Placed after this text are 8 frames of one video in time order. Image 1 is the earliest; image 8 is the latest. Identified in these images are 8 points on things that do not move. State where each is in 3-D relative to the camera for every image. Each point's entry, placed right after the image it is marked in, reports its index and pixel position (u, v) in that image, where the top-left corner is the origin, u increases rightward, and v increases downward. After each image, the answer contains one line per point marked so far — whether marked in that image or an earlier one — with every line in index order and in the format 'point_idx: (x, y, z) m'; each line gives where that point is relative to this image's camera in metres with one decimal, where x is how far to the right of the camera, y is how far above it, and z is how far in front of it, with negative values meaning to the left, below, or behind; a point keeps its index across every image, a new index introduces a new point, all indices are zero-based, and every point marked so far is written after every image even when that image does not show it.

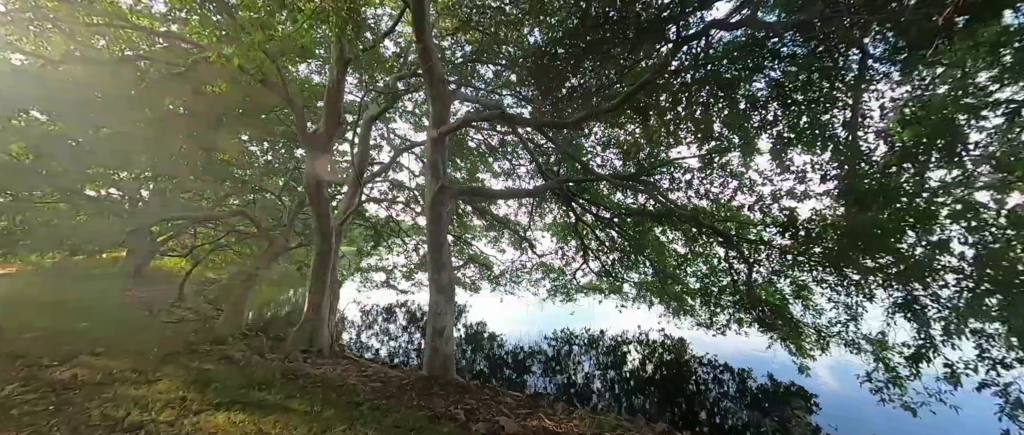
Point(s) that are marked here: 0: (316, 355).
0: (-2.6, -1.8, +5.2) m
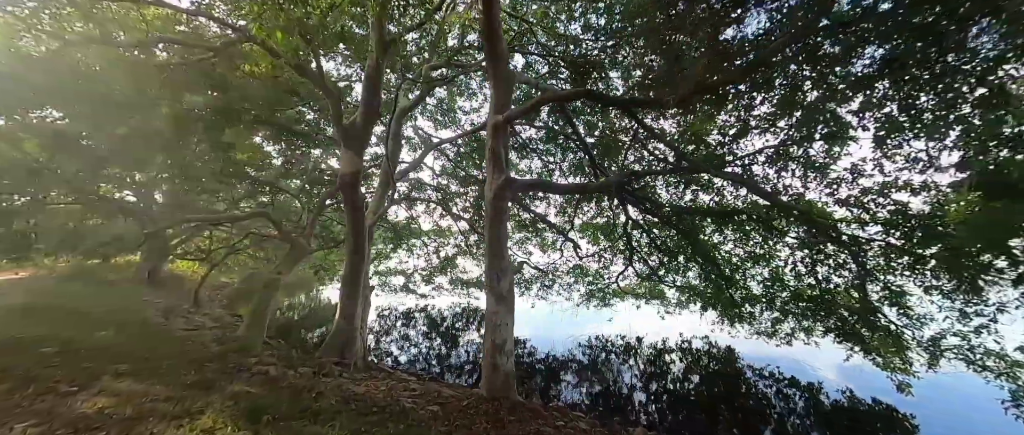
0: (-2.0, -1.8, +4.8) m
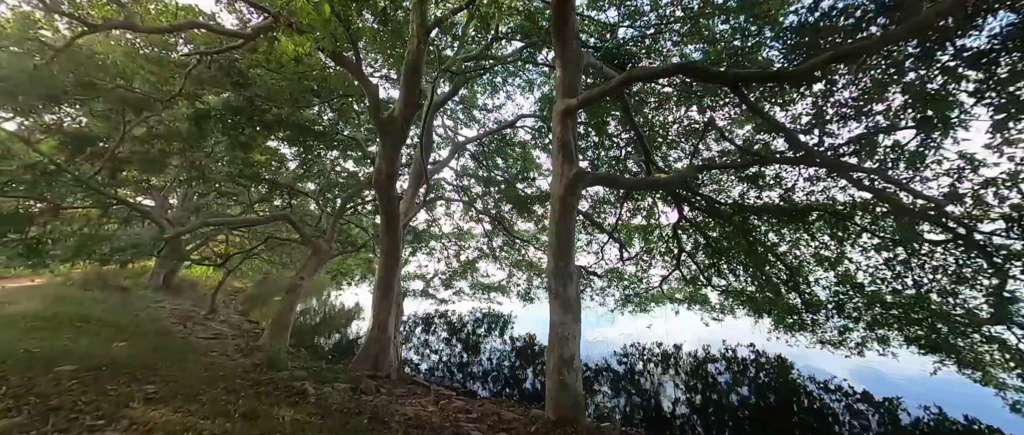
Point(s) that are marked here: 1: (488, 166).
0: (-1.4, -1.8, +4.4) m
1: (-0.6, +1.3, +9.8) m
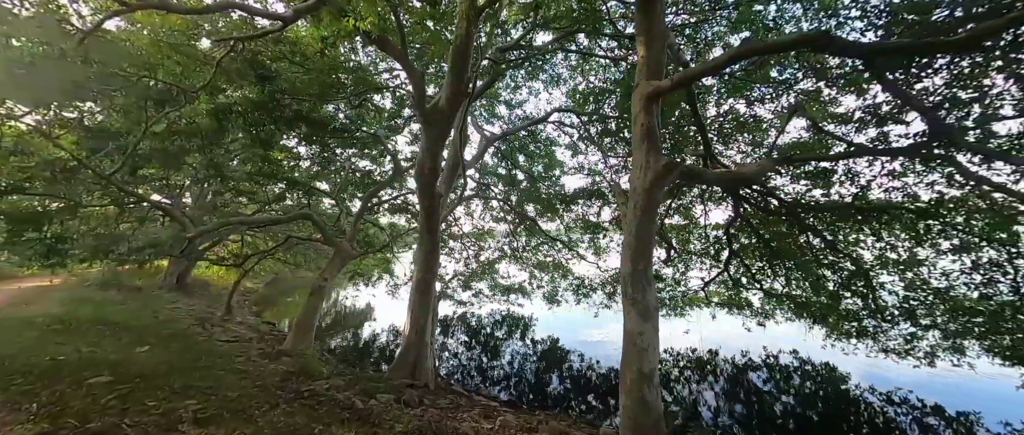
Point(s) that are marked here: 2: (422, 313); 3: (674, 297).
0: (-0.9, -1.8, +4.1) m
1: (-0.1, +1.3, +9.5) m
2: (-1.0, -1.1, +4.4) m
3: (+2.9, -1.4, +6.9) m
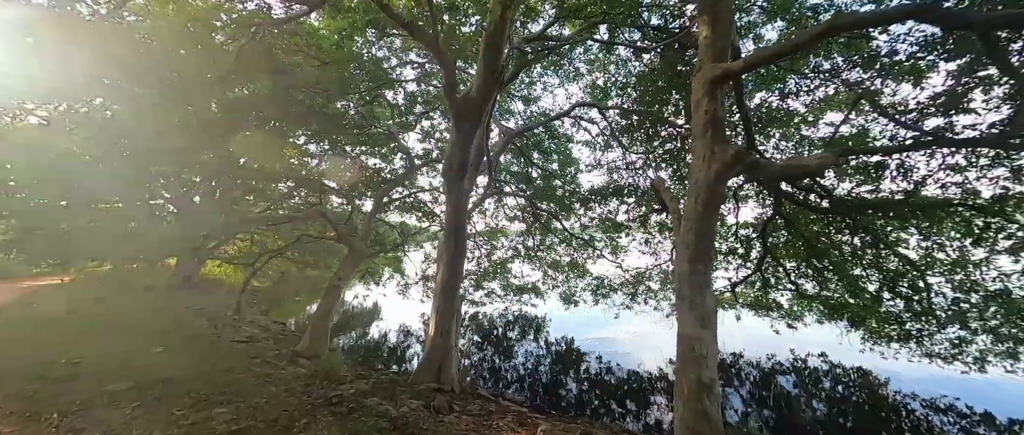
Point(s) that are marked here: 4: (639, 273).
0: (-0.6, -1.8, +3.9) m
1: (+0.3, +1.3, +9.3) m
2: (-0.7, -1.0, +4.2) m
3: (+3.2, -1.4, +6.7) m
4: (+2.3, -1.0, +7.0) m
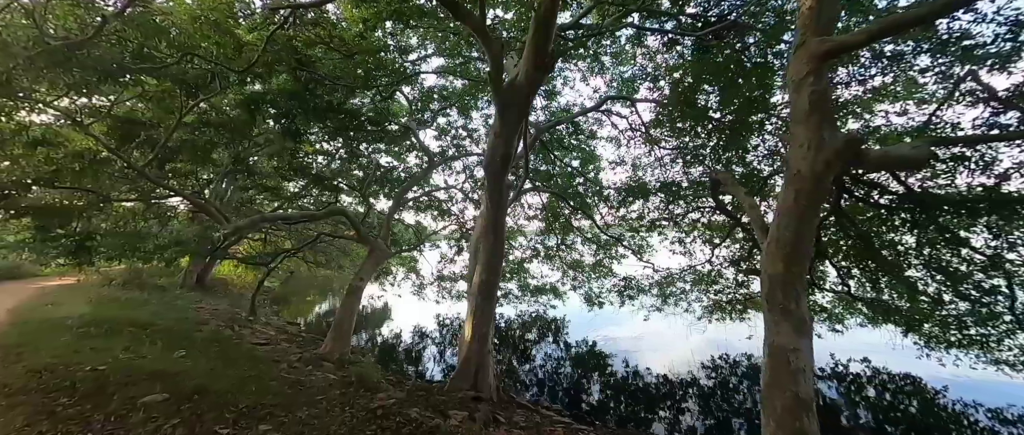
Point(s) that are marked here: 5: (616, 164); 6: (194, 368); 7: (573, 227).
0: (-0.2, -1.8, +3.7) m
1: (+0.8, +1.3, +9.0) m
2: (-0.3, -1.0, +4.0) m
3: (+3.6, -1.4, +6.4) m
4: (+2.7, -1.0, +6.8) m
5: (+2.2, +1.1, +8.1) m
6: (-3.0, -1.4, +3.7) m
7: (+1.4, -0.2, +8.7) m
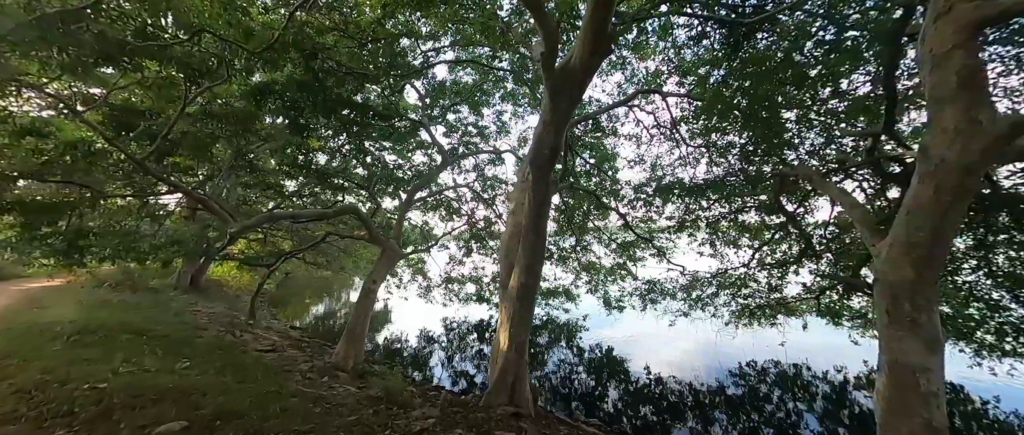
0: (+0.2, -1.8, +3.4) m
1: (+1.1, +1.3, +8.7) m
2: (+0.1, -1.0, +3.6) m
3: (+4.0, -1.4, +6.1) m
4: (+3.0, -1.0, +6.5) m
5: (+2.5, +1.1, +7.8) m
6: (-2.6, -1.4, +3.3) m
7: (+1.7, -0.2, +8.4) m
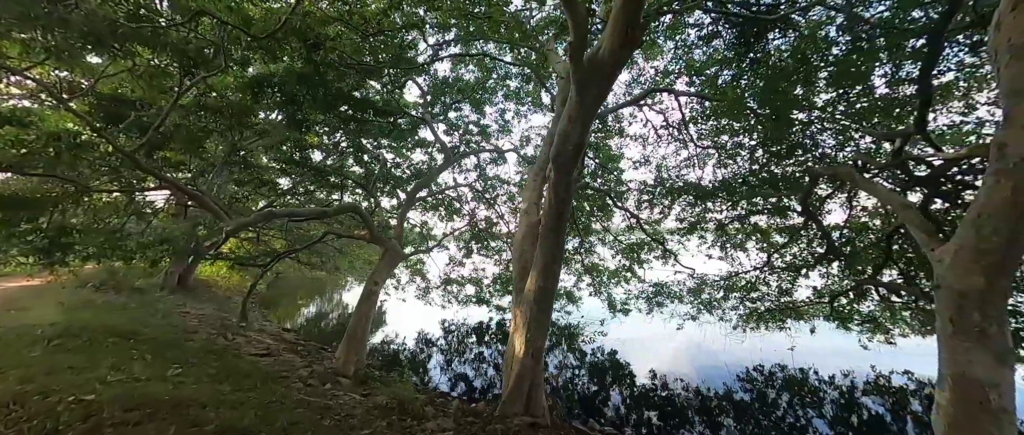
0: (+0.3, -1.8, +3.2) m
1: (+1.1, +1.3, +8.6) m
2: (+0.2, -1.0, +3.5) m
3: (+4.0, -1.4, +6.0) m
4: (+3.1, -1.0, +6.4) m
5: (+2.5, +1.1, +7.7) m
6: (-2.5, -1.3, +3.1) m
7: (+1.7, -0.3, +8.2) m
